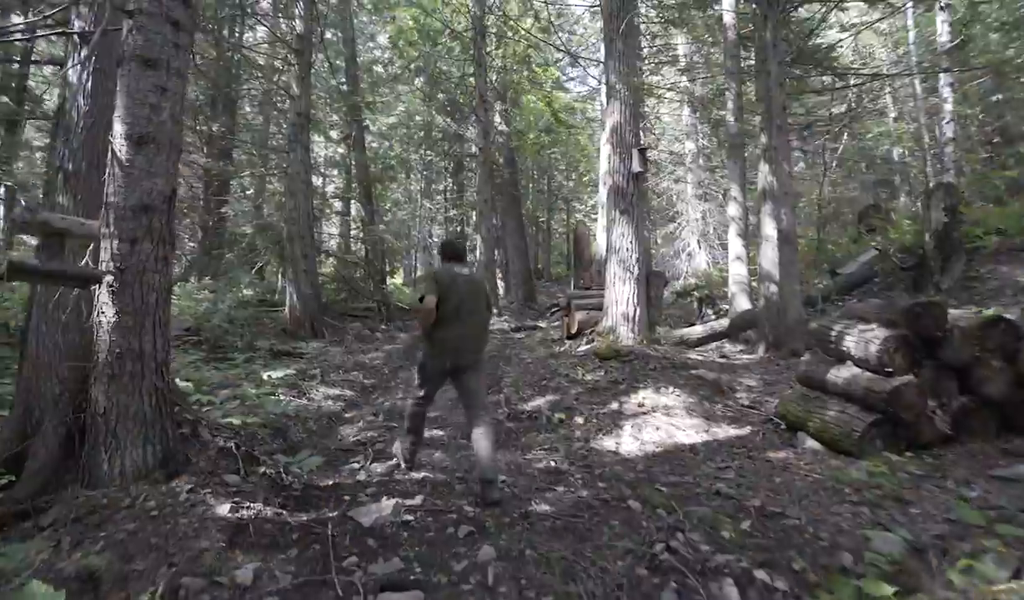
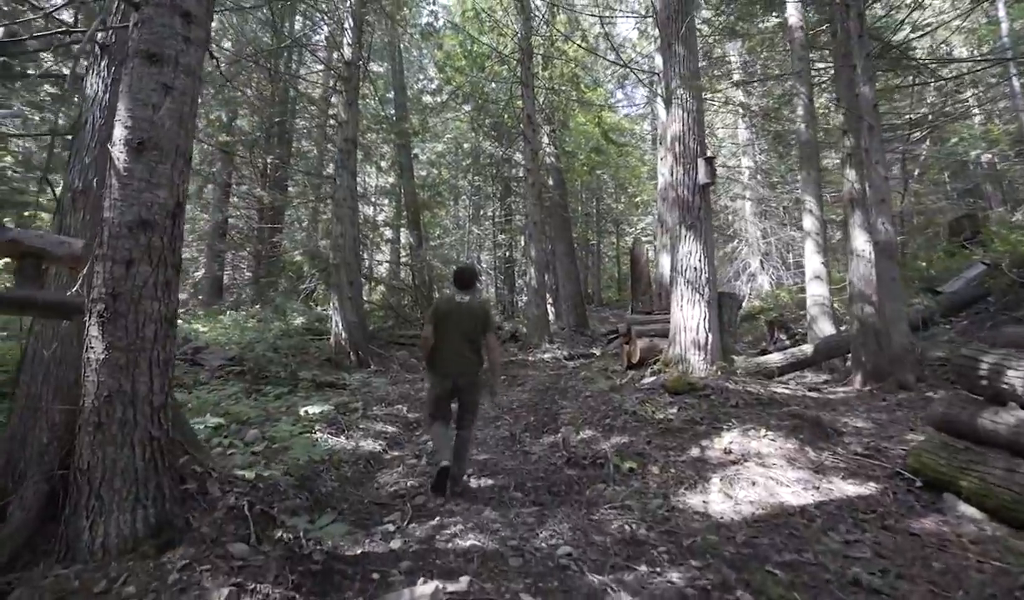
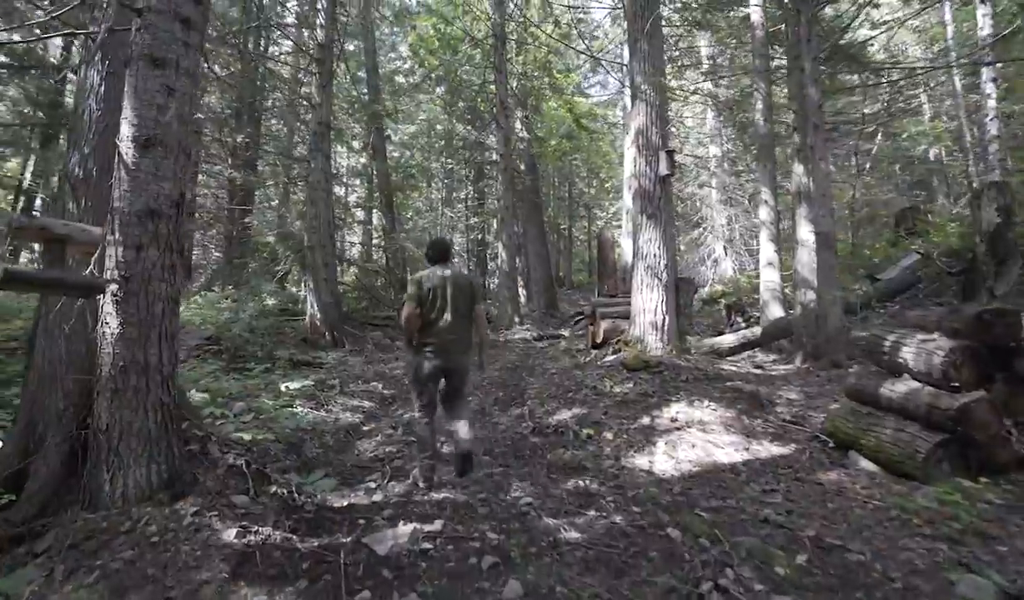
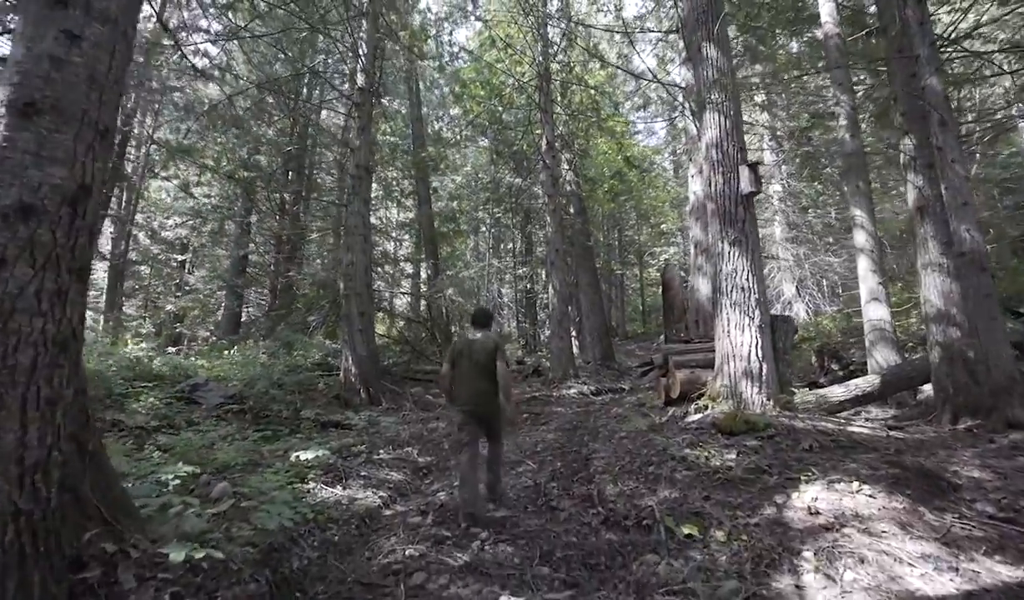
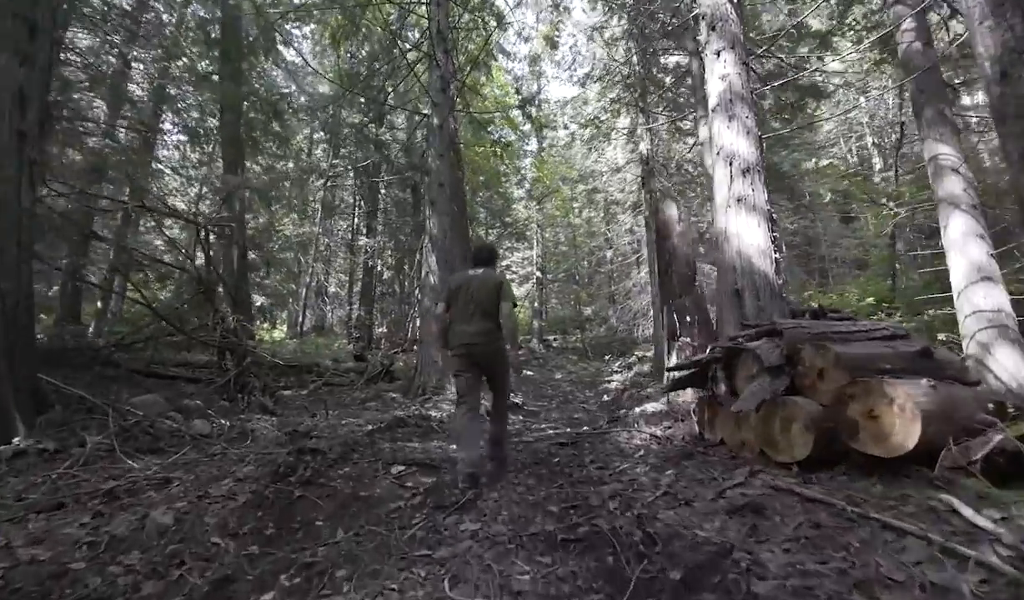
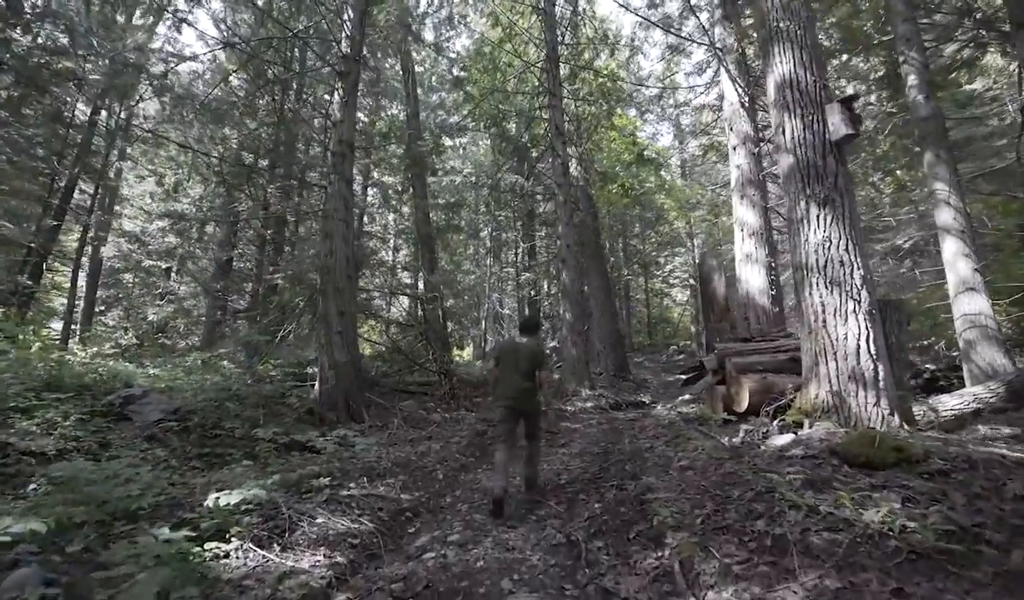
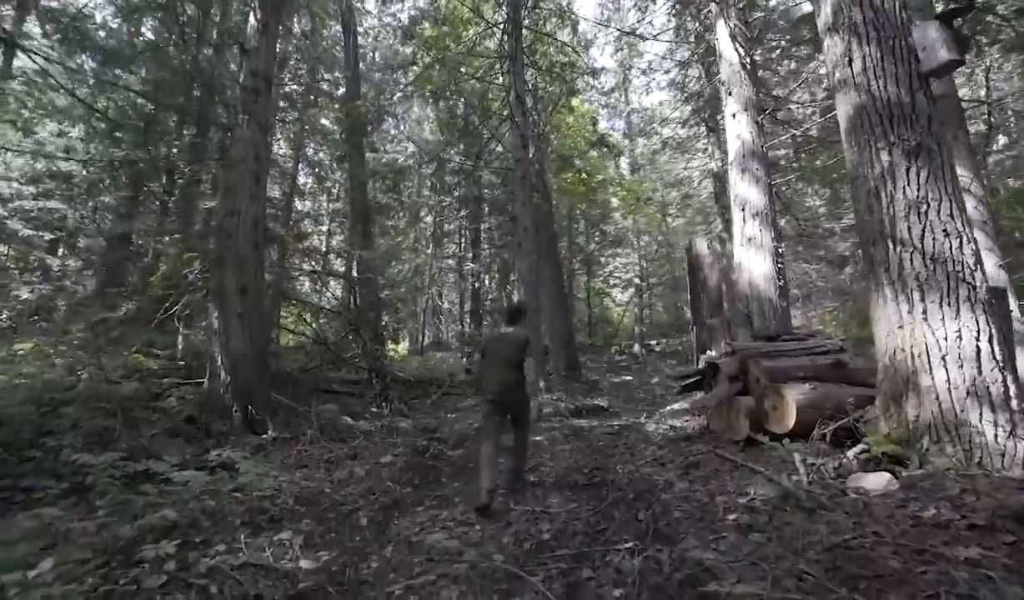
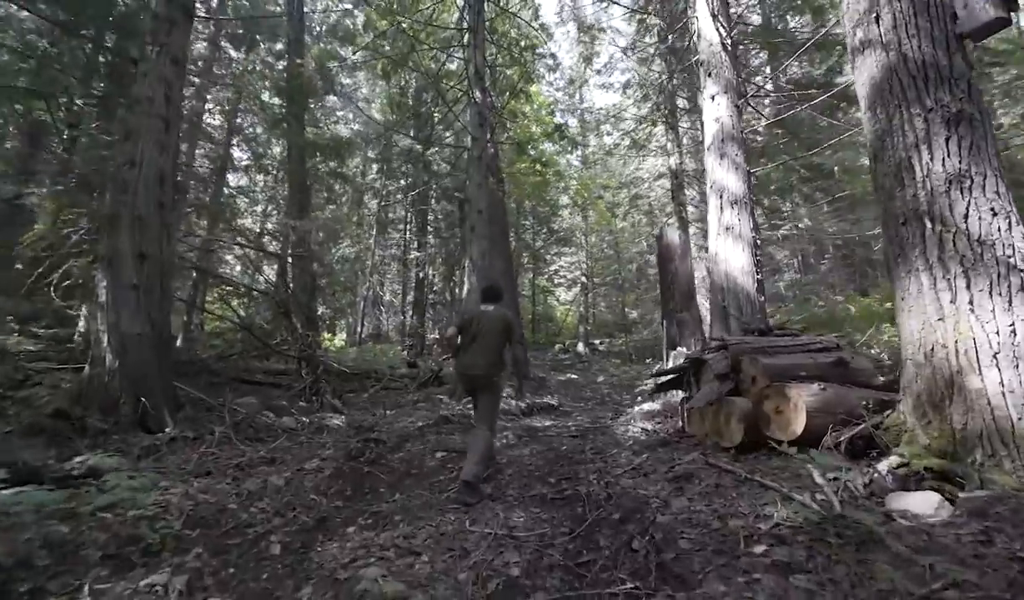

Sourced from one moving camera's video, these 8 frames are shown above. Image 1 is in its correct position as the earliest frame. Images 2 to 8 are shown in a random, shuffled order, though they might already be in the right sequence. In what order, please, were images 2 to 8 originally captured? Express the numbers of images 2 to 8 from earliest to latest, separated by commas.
3, 2, 4, 6, 7, 8, 5
